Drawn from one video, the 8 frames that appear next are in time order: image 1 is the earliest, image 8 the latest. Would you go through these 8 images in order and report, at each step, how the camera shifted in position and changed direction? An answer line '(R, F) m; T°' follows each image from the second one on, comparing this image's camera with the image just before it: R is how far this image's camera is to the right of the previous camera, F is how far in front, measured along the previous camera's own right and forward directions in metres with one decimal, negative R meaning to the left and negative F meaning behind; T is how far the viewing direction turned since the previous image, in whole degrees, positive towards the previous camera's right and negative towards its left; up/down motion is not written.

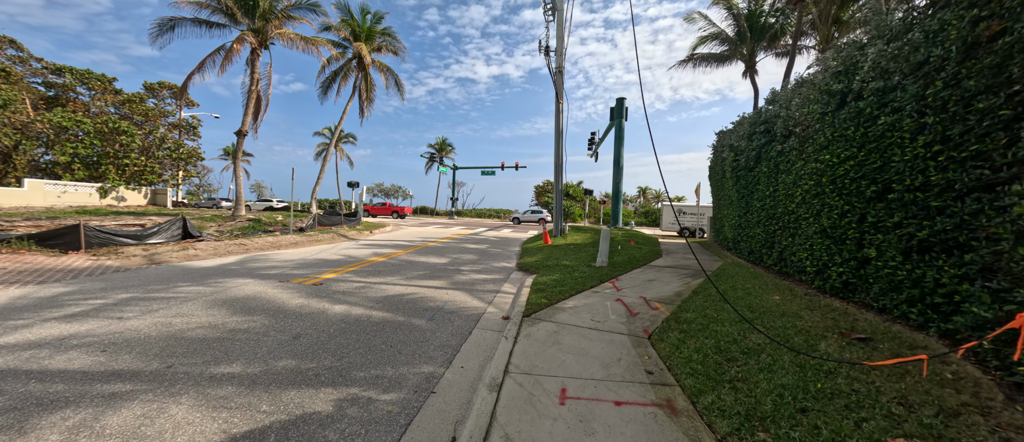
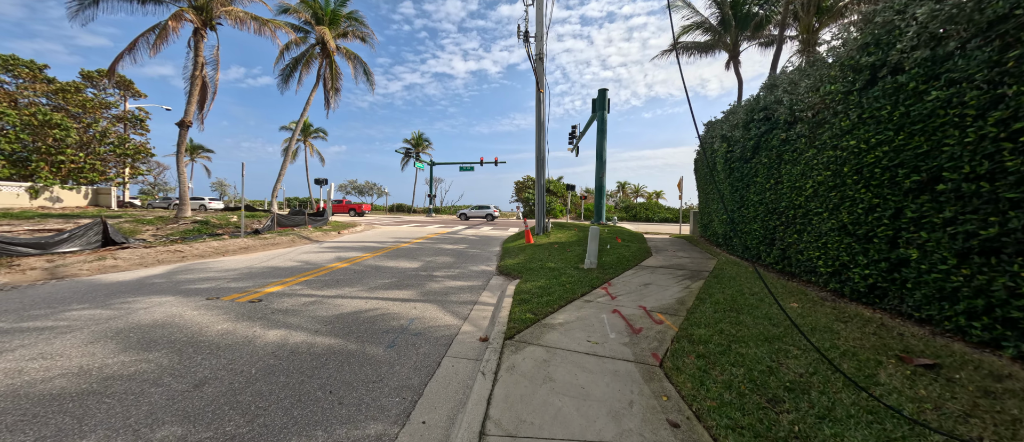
(0.0, +0.8) m; +3°
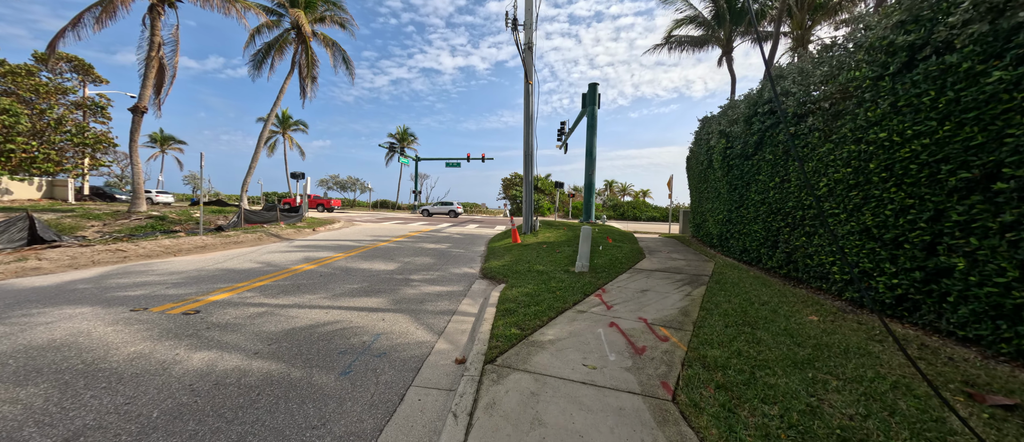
(0.0, +0.6) m; +2°
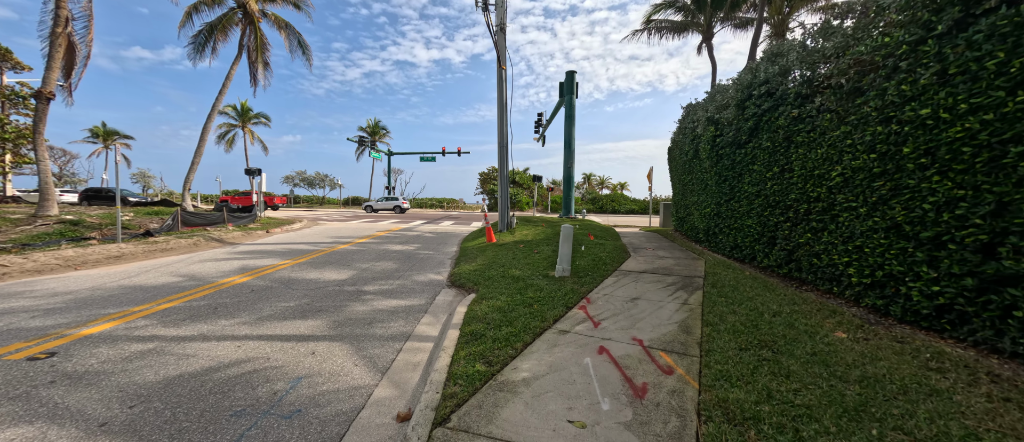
(+0.2, +0.8) m; +3°
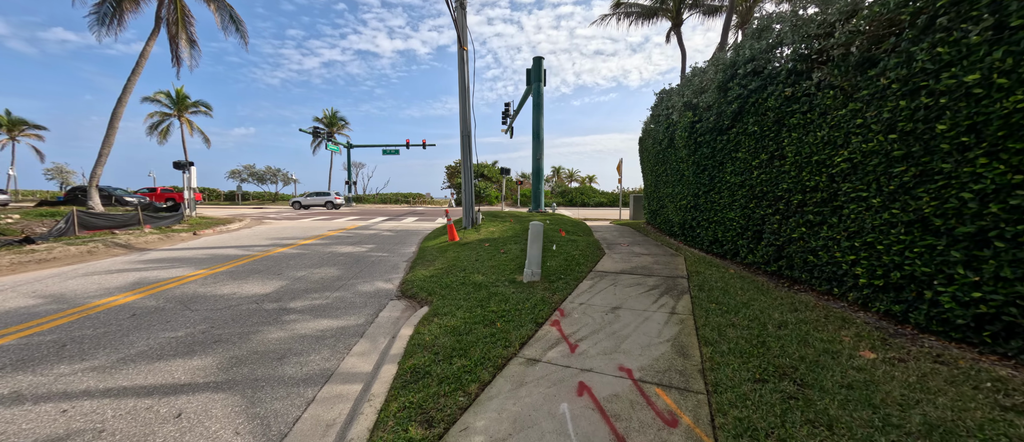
(+0.1, +0.8) m; +5°
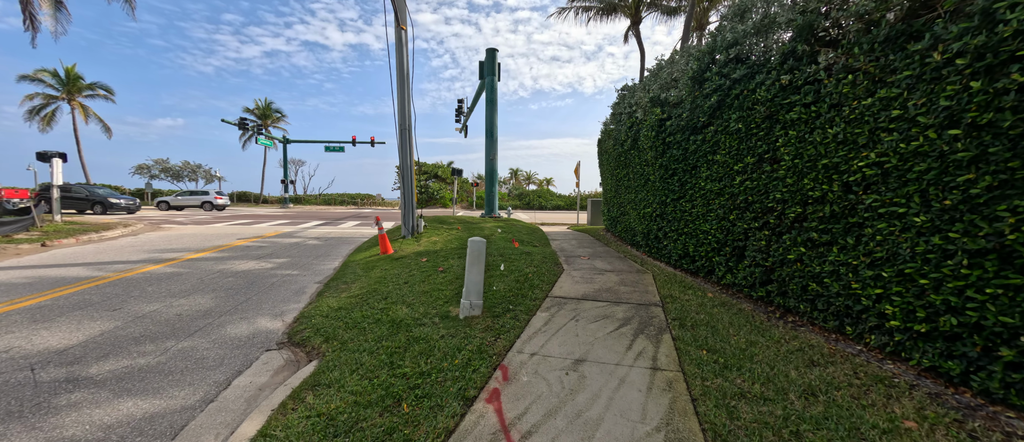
(+0.3, +1.2) m; +7°
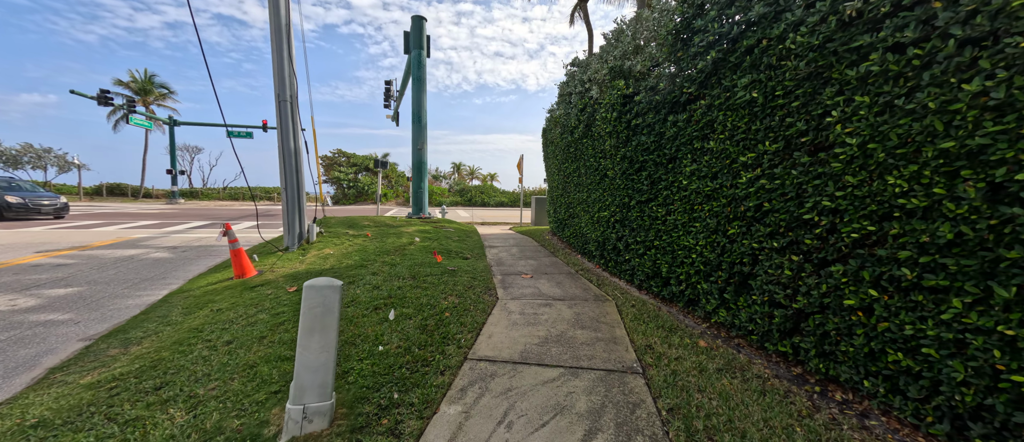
(+0.4, +1.7) m; +9°
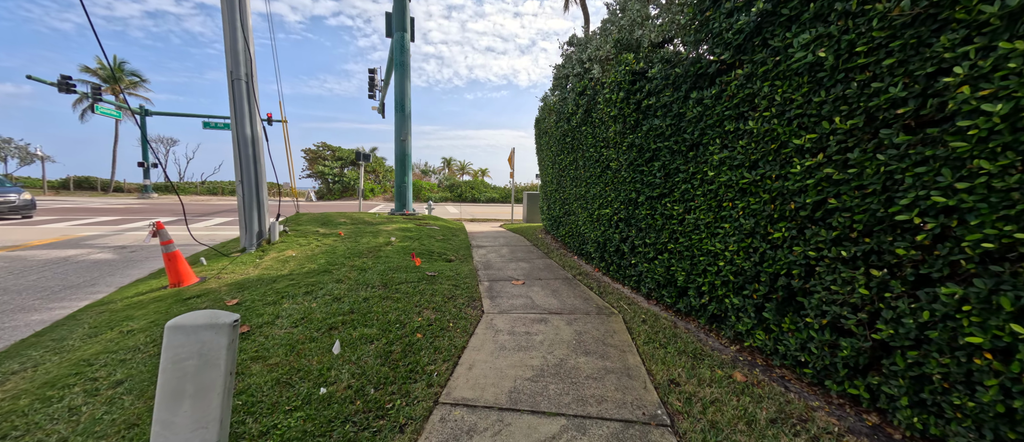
(0.0, +0.7) m; +1°
